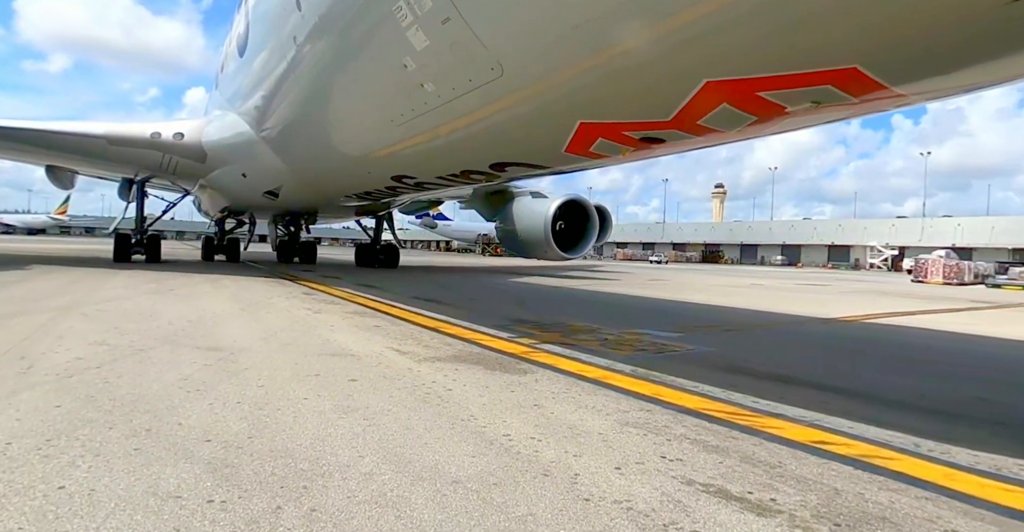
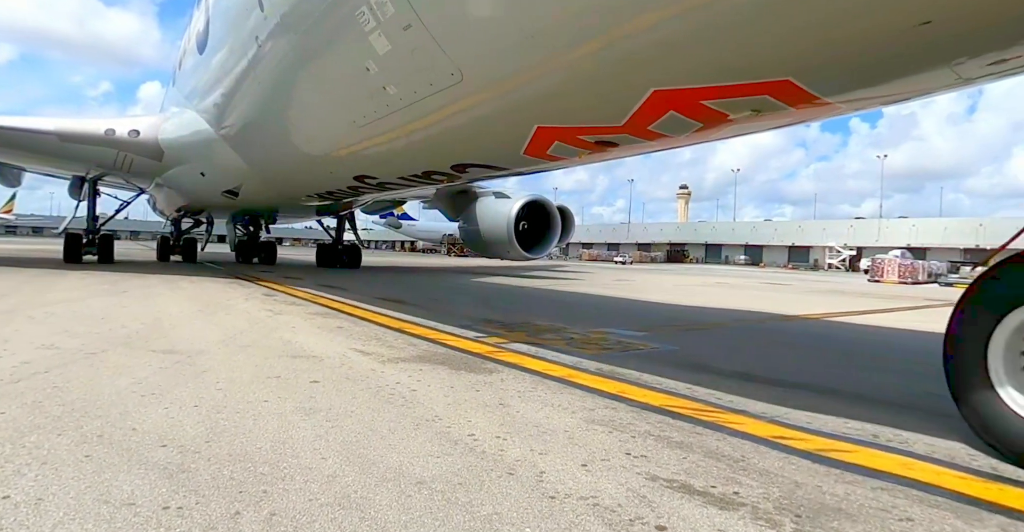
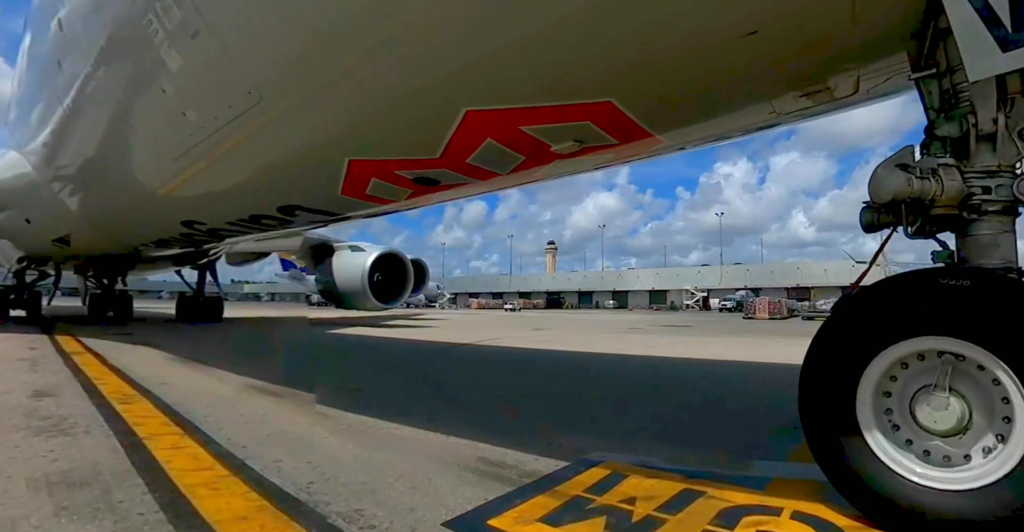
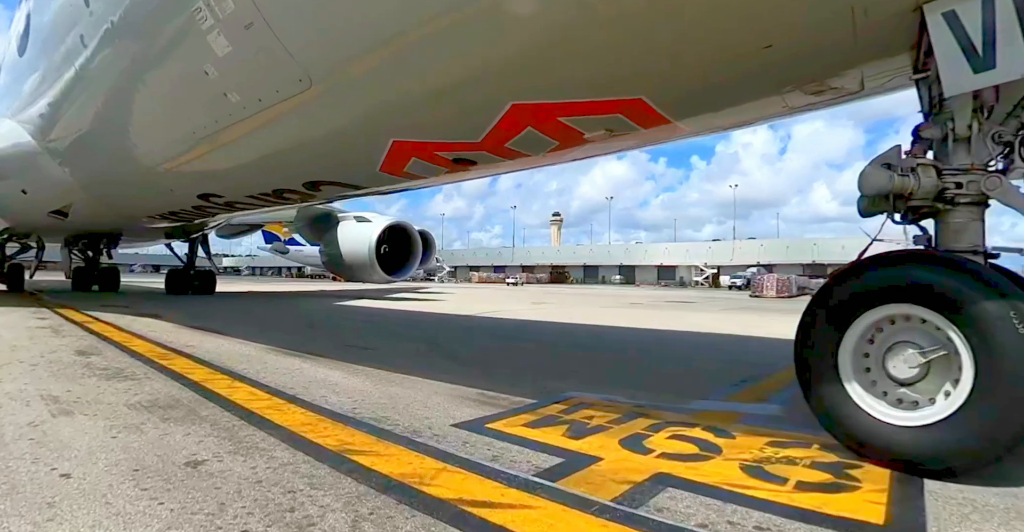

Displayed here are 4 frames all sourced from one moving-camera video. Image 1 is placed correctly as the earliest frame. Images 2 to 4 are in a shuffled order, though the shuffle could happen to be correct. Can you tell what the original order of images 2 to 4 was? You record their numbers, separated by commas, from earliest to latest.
2, 4, 3
